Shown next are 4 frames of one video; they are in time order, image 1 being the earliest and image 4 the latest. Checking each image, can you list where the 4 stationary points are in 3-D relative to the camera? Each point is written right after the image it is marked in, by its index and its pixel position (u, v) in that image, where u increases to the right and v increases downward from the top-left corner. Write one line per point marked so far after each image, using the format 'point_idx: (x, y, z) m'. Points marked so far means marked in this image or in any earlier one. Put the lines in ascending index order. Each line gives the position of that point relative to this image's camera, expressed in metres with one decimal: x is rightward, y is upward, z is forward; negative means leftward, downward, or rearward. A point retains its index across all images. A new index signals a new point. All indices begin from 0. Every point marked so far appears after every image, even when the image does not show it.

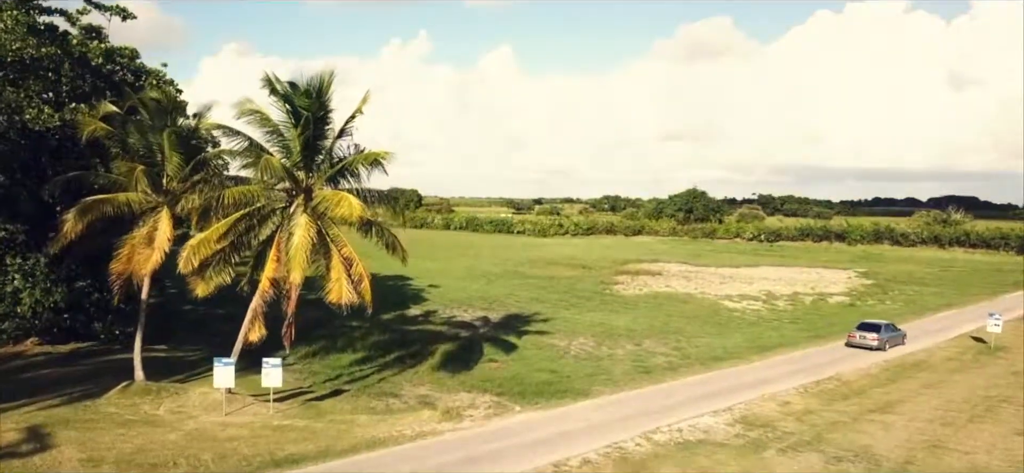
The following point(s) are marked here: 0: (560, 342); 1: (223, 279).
0: (+1.2, -2.6, +16.6) m
1: (-4.6, -0.7, +10.5) m
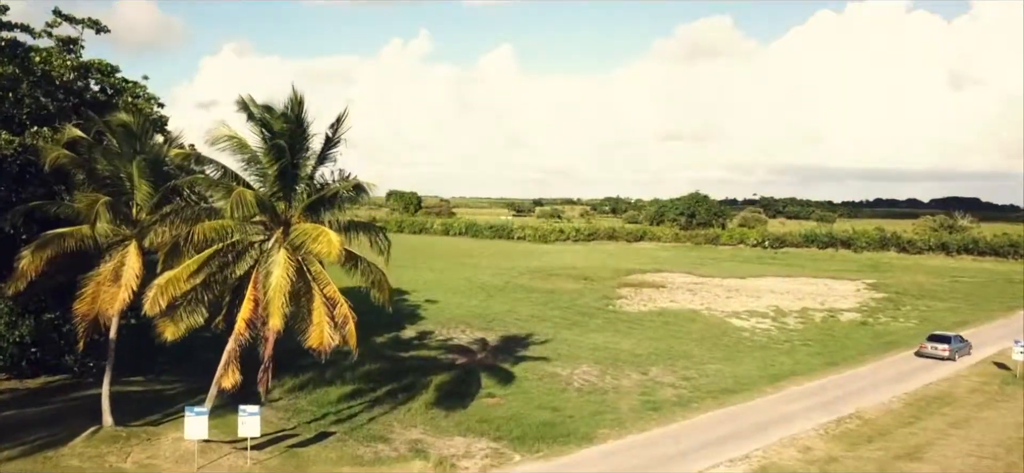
0: (+1.2, -3.2, +15.8) m
1: (-4.6, -1.2, +9.6) m
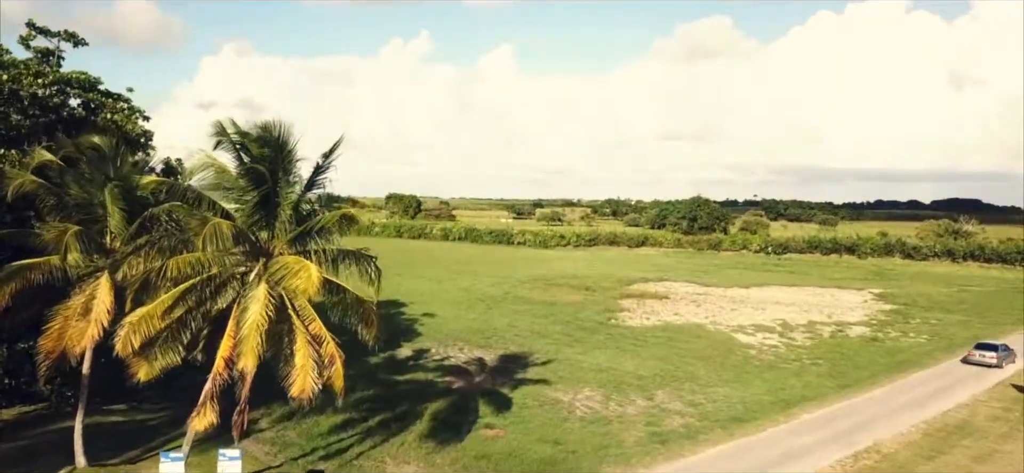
0: (+1.2, -3.6, +15.1) m
1: (-4.6, -1.6, +9.0) m
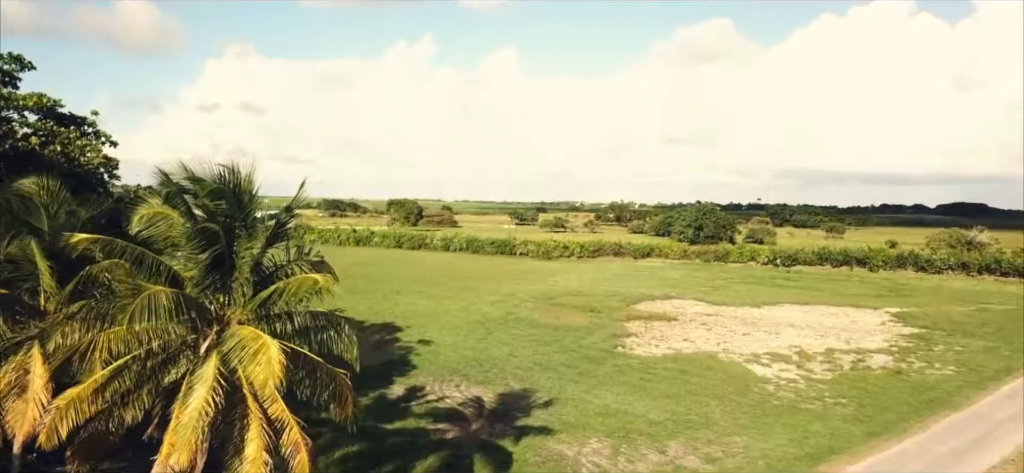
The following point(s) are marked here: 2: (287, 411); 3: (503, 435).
0: (+1.2, -4.4, +13.7) m
1: (-4.6, -2.4, +7.6) m
2: (-2.4, -1.9, +7.3) m
3: (-0.2, -4.3, +14.4) m
